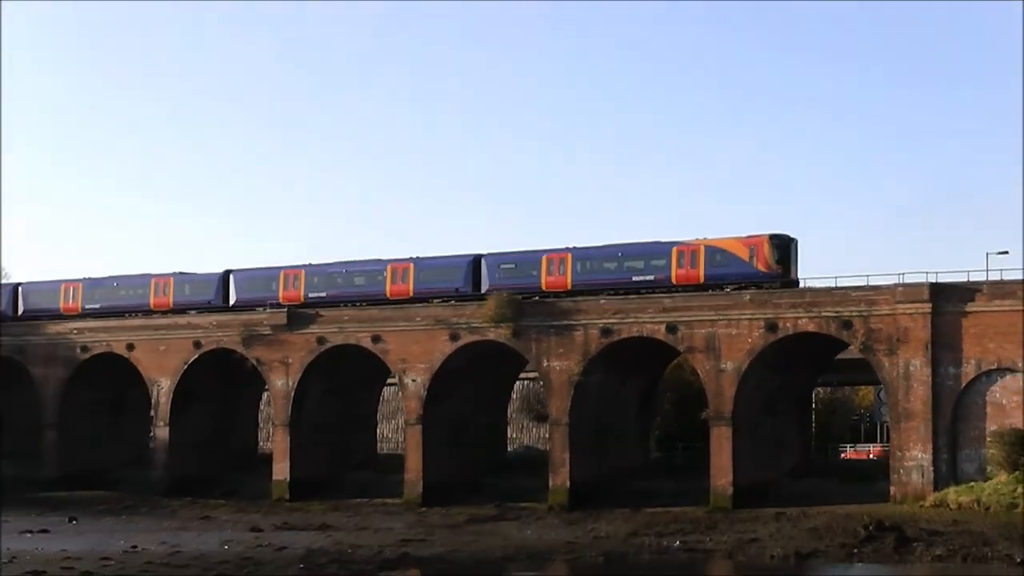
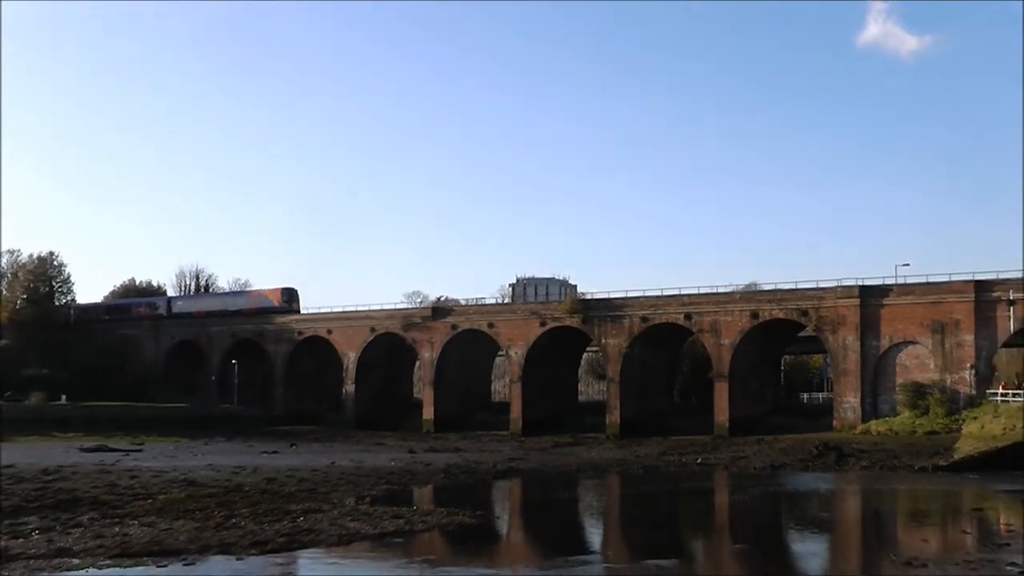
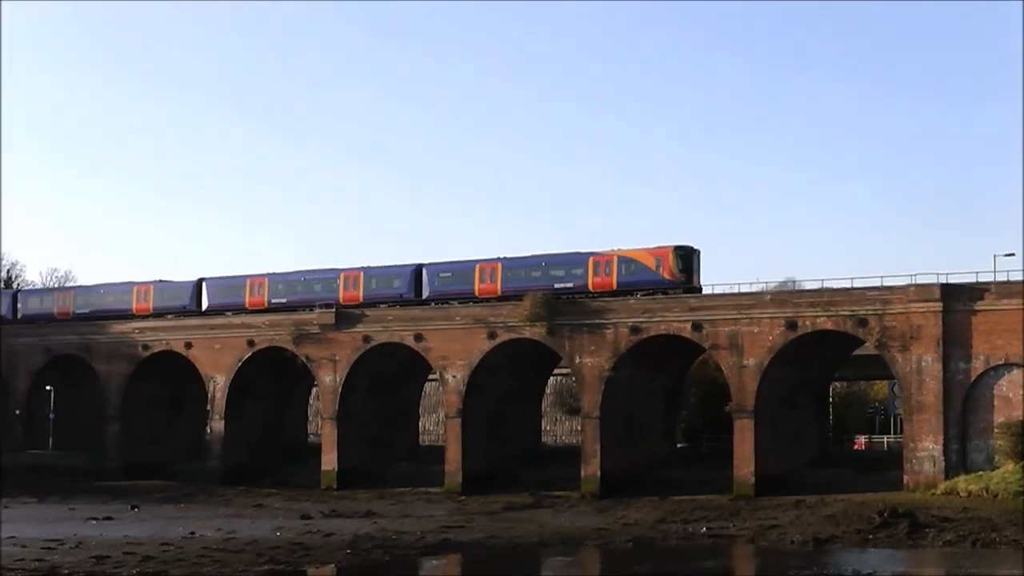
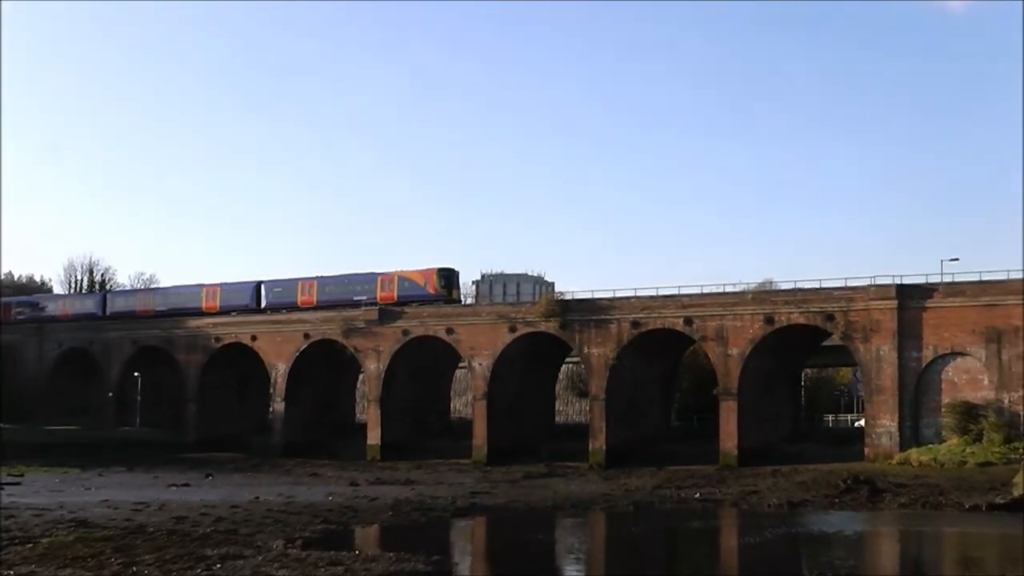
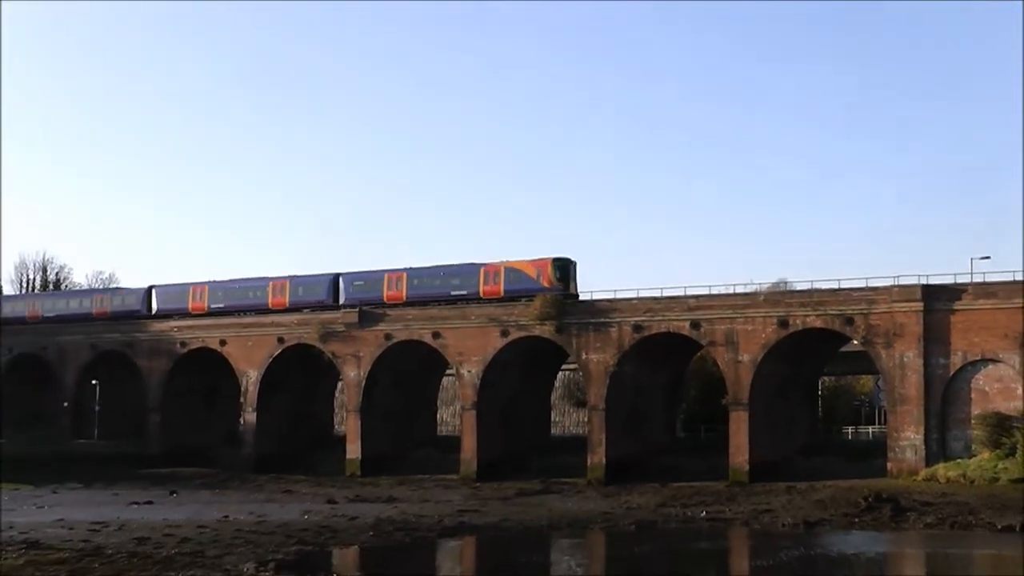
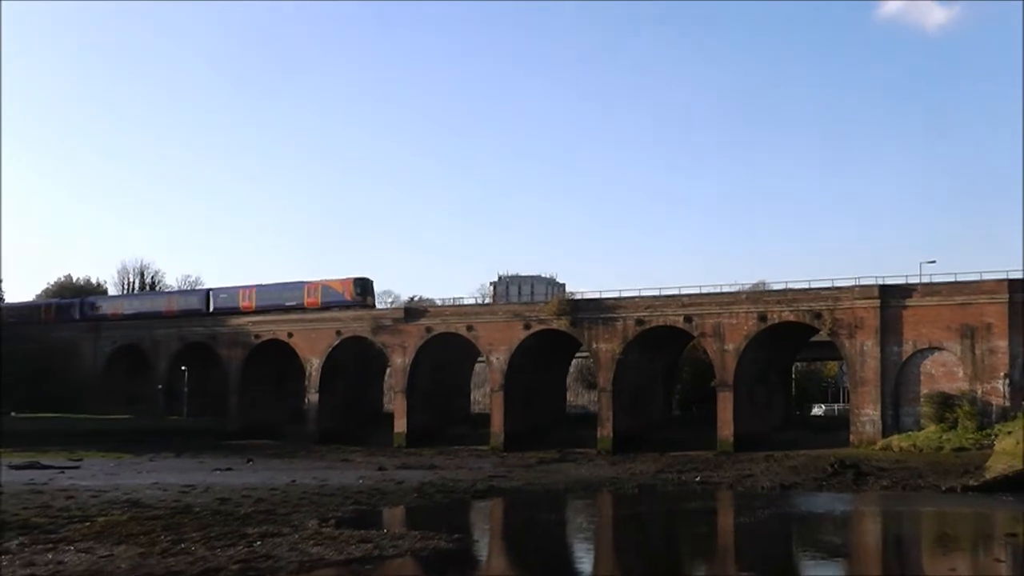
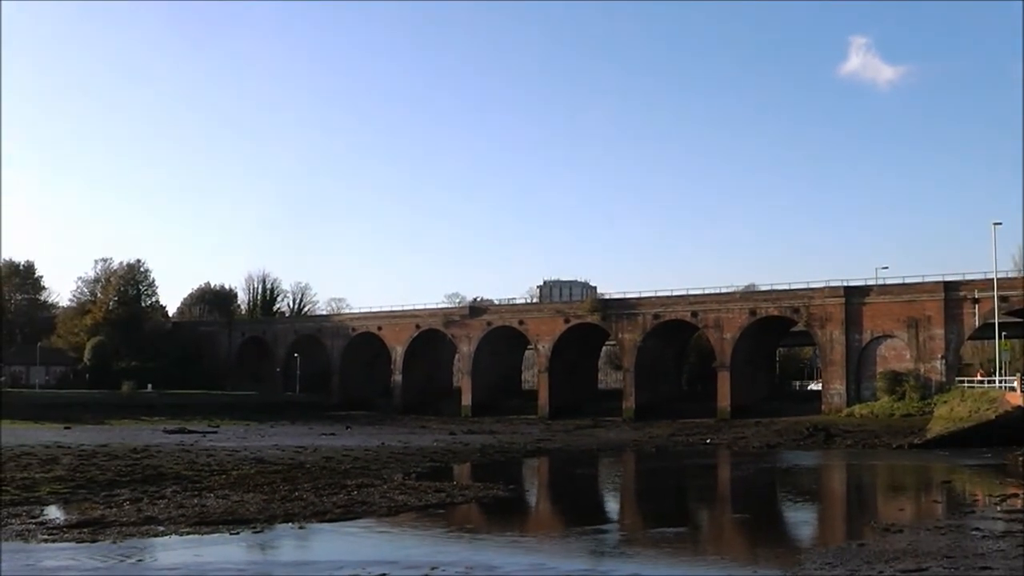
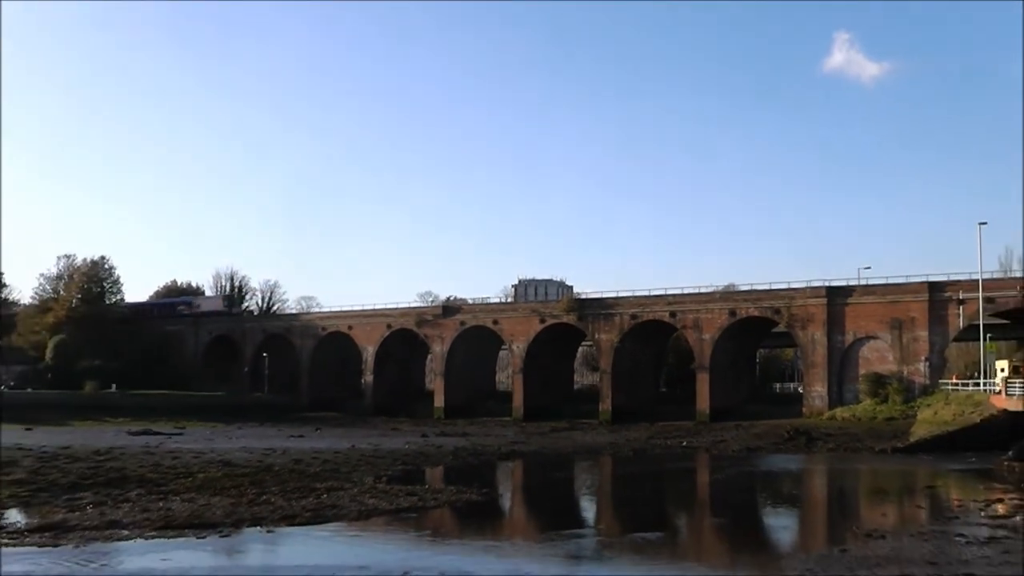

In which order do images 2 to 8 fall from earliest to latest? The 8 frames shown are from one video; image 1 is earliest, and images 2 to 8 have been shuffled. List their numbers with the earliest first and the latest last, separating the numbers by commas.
3, 5, 4, 6, 2, 8, 7
